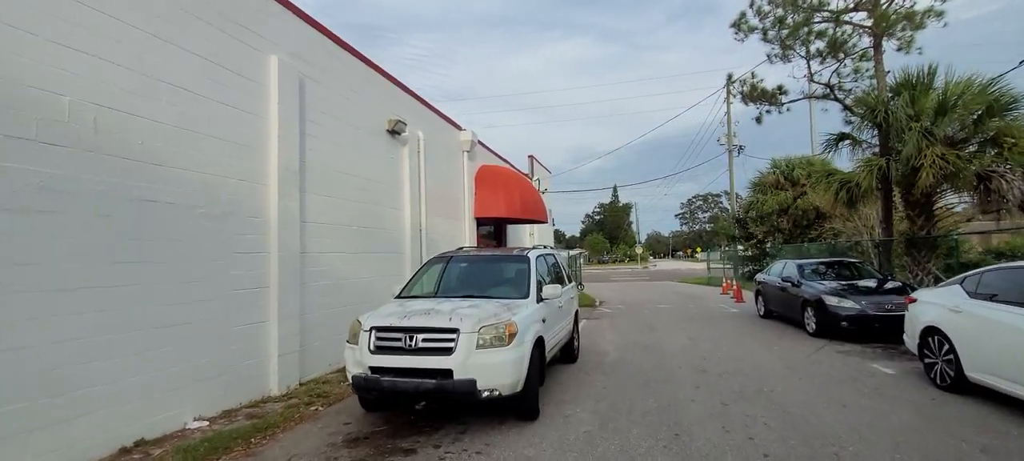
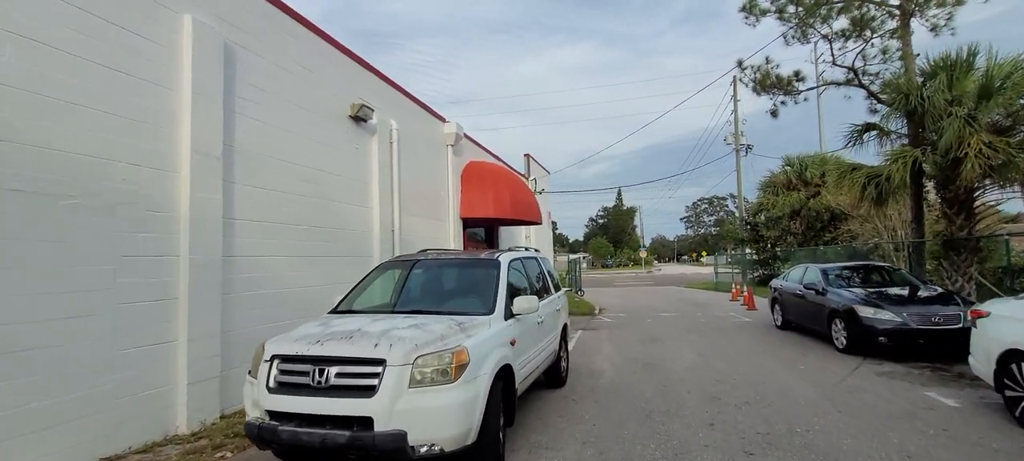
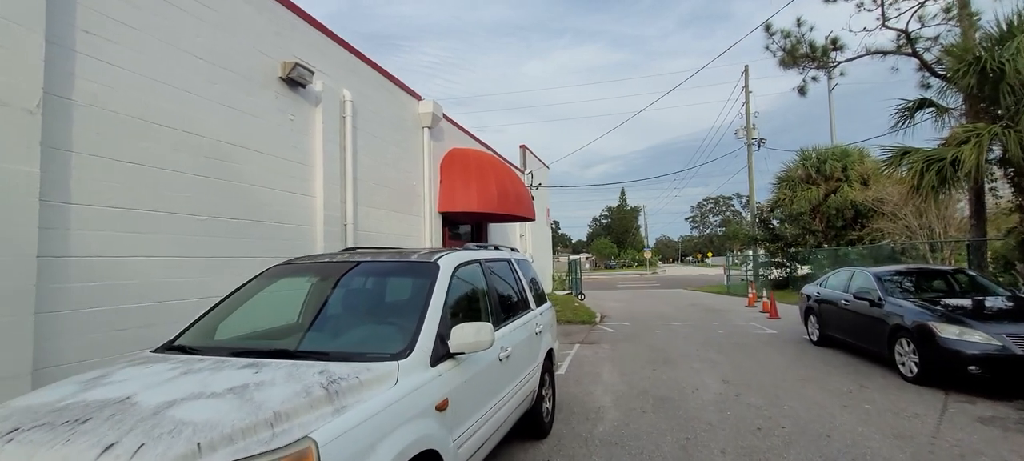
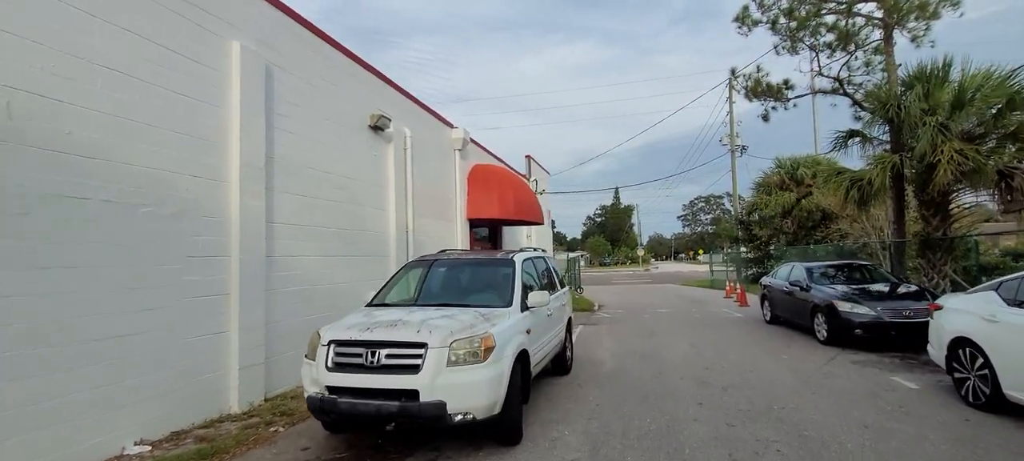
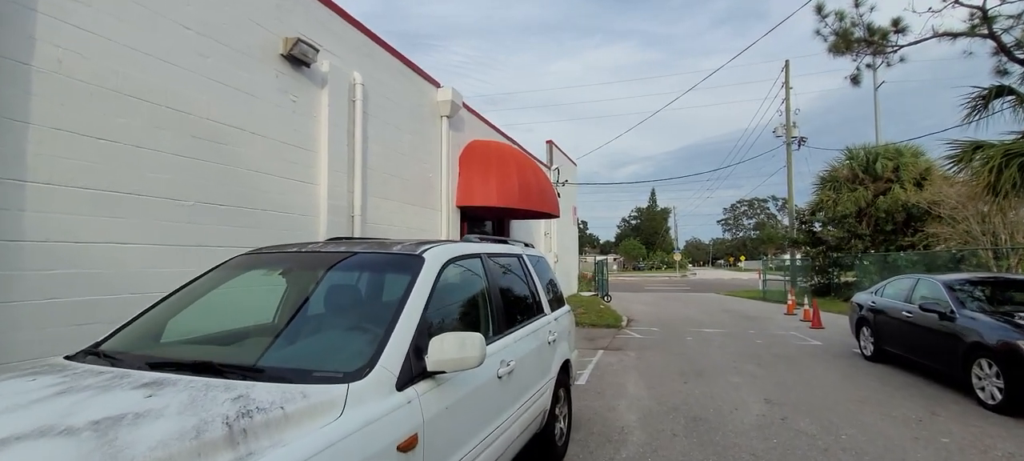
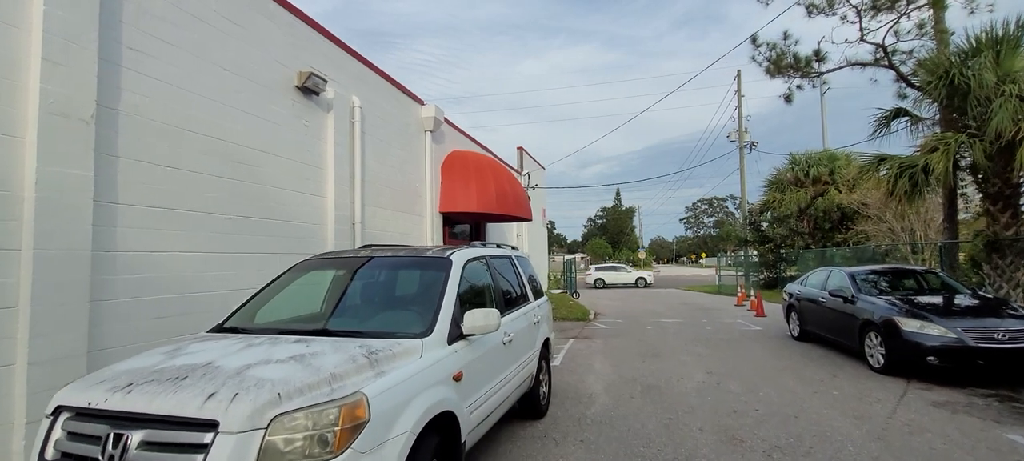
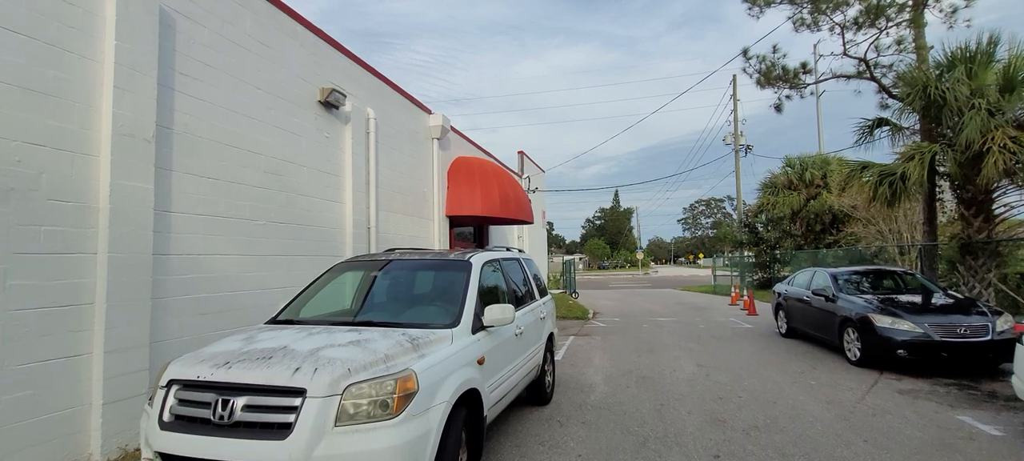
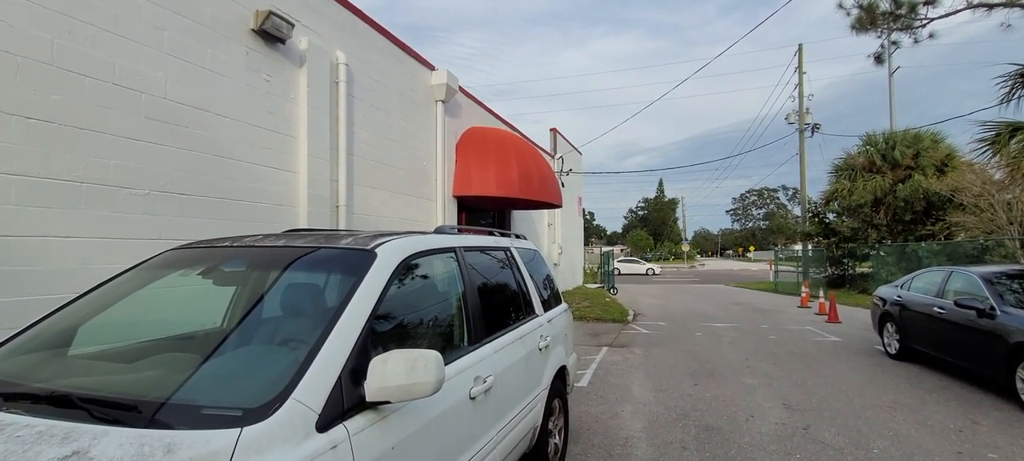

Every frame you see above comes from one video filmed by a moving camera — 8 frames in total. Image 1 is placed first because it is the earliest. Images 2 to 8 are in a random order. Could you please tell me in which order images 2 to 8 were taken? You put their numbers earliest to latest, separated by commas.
4, 2, 7, 6, 3, 5, 8
